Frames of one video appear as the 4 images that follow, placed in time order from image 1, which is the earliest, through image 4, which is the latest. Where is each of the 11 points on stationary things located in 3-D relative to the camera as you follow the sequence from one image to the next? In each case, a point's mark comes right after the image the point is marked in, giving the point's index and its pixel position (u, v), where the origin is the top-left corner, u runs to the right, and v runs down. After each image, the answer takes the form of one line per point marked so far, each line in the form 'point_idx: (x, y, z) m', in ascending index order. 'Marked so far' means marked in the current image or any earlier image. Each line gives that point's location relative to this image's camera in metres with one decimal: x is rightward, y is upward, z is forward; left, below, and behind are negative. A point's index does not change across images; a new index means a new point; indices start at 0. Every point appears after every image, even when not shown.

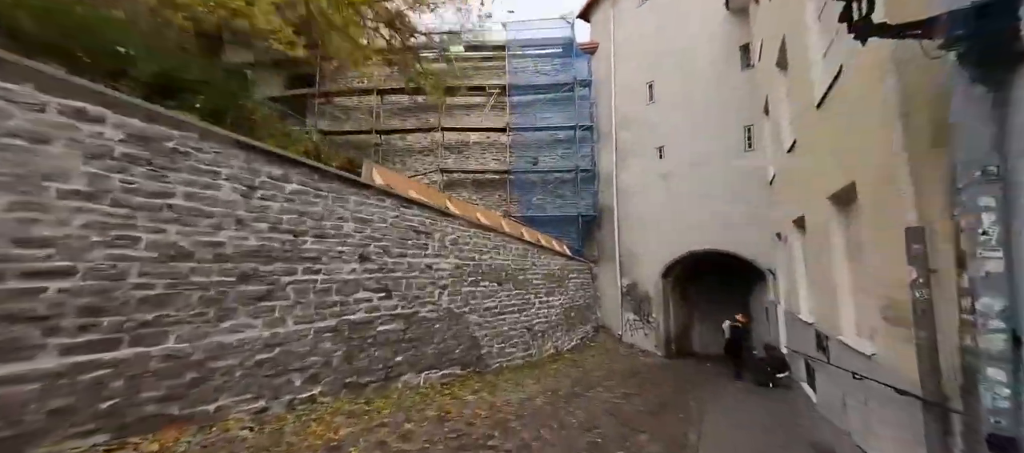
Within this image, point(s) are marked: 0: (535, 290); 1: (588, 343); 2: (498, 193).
0: (+0.6, -1.5, +9.9) m
1: (+2.2, -3.5, +12.4) m
2: (-0.5, +1.2, +14.8) m
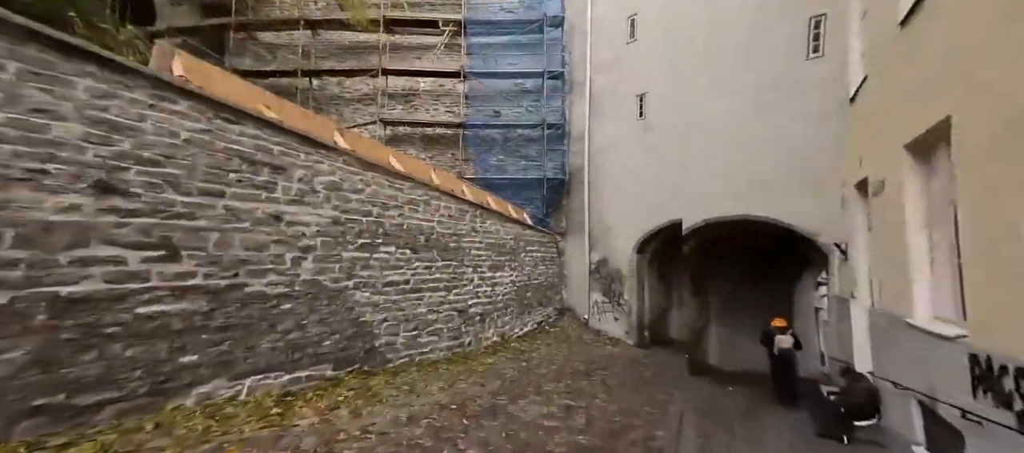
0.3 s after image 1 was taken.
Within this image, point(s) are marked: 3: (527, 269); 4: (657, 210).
0: (-0.7, -0.7, +7.8) m
1: (+0.9, -2.5, +10.5) m
2: (-1.8, +2.2, +12.5) m
3: (+0.4, -1.0, +10.0) m
4: (+3.5, +0.4, +9.8) m
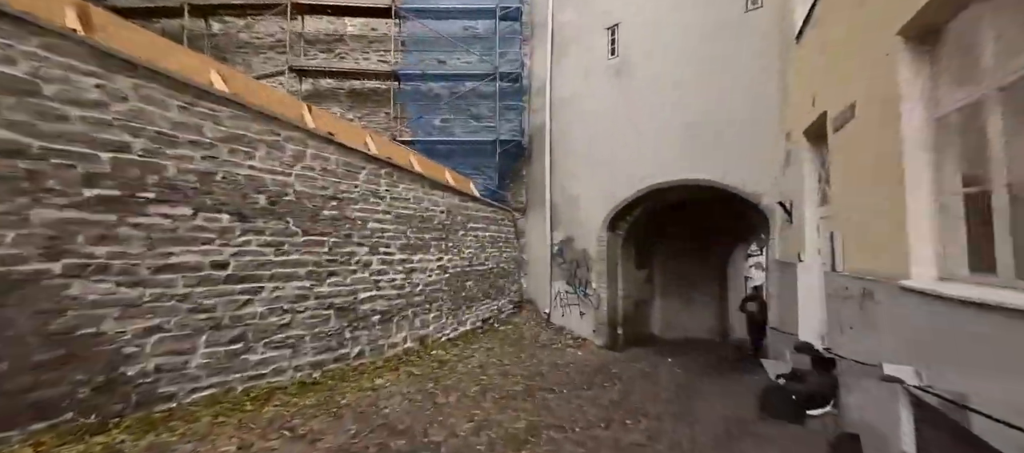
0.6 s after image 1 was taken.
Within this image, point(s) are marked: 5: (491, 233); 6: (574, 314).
0: (-1.8, -0.2, +5.5) m
1: (-0.3, -2.0, +8.3) m
2: (-3.1, +2.8, +10.2) m
3: (-0.8, -0.5, +7.8) m
4: (+2.3, +1.0, +7.6) m
5: (-0.4, -0.2, +8.9) m
6: (+1.3, -1.7, +8.3) m
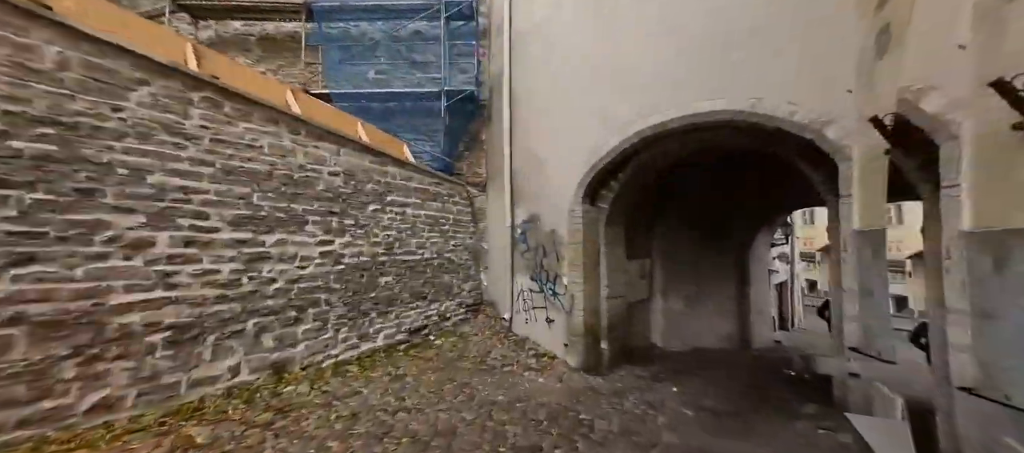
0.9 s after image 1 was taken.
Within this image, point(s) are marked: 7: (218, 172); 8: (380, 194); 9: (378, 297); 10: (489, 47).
0: (-2.7, +0.2, +3.3) m
1: (-1.1, -1.6, +6.0) m
2: (-4.0, +3.2, +7.9) m
3: (-1.7, -0.1, +5.5) m
4: (+1.4, +1.4, +5.3) m
5: (-1.3, +0.2, +6.6) m
6: (+0.4, -1.4, +6.0) m
7: (-2.6, +0.5, +3.6) m
8: (-1.7, +0.4, +5.6) m
9: (-1.6, -0.9, +5.3) m
10: (-0.4, +3.4, +7.6) m
